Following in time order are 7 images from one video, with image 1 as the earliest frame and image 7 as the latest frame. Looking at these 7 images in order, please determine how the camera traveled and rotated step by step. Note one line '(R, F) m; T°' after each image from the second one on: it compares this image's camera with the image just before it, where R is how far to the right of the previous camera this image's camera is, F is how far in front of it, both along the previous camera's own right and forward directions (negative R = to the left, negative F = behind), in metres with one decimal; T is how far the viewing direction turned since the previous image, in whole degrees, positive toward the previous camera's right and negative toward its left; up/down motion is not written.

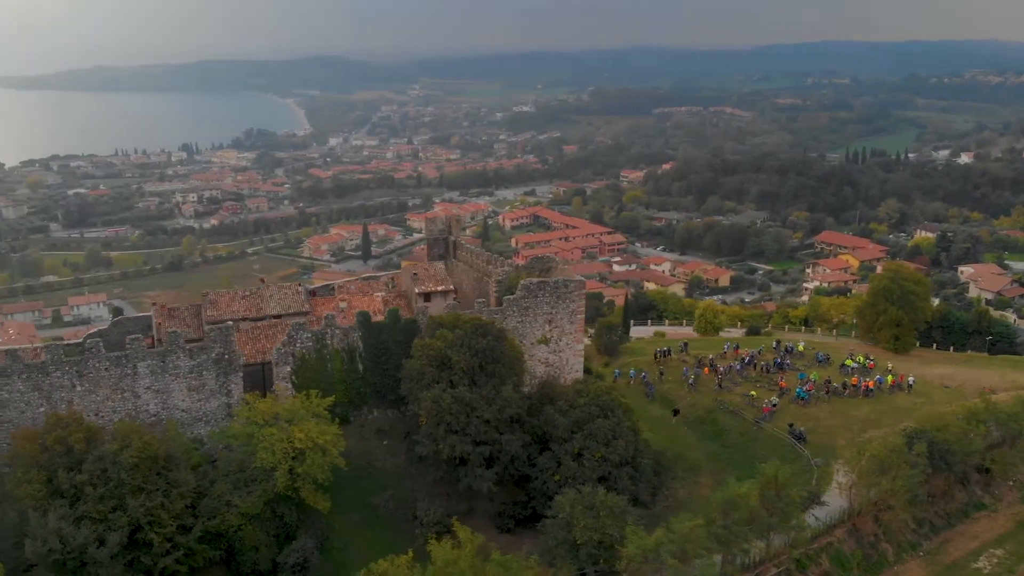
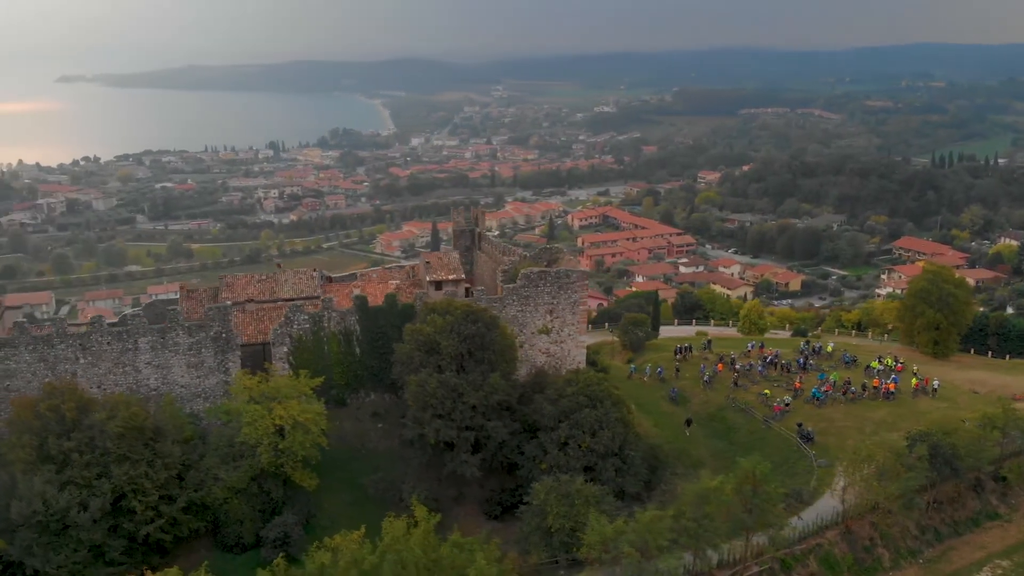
(+2.2, 0.0) m; -5°
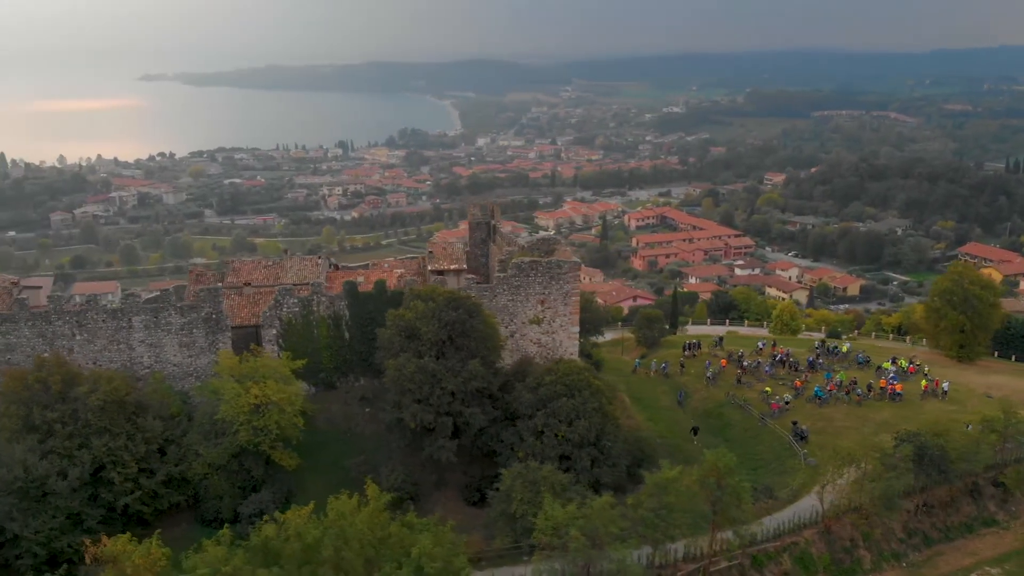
(+2.1, 0.0) m; -4°
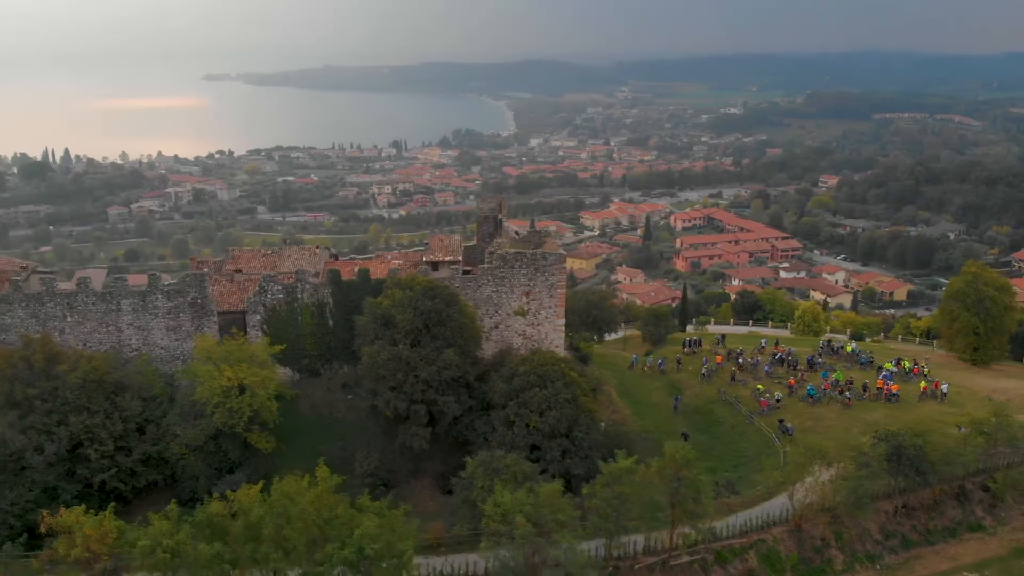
(+2.0, 0.0) m; -4°
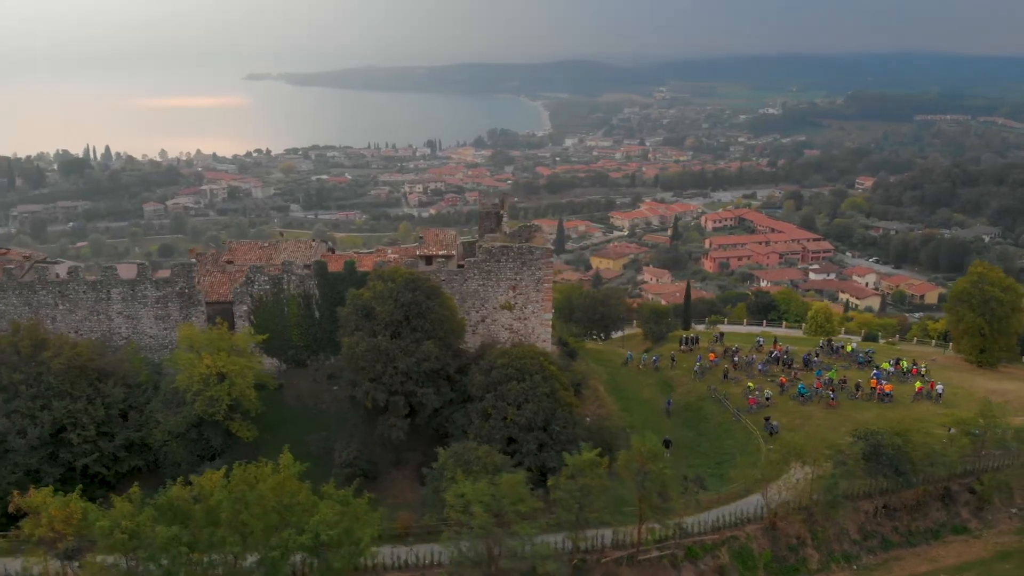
(+1.4, 0.0) m; -2°
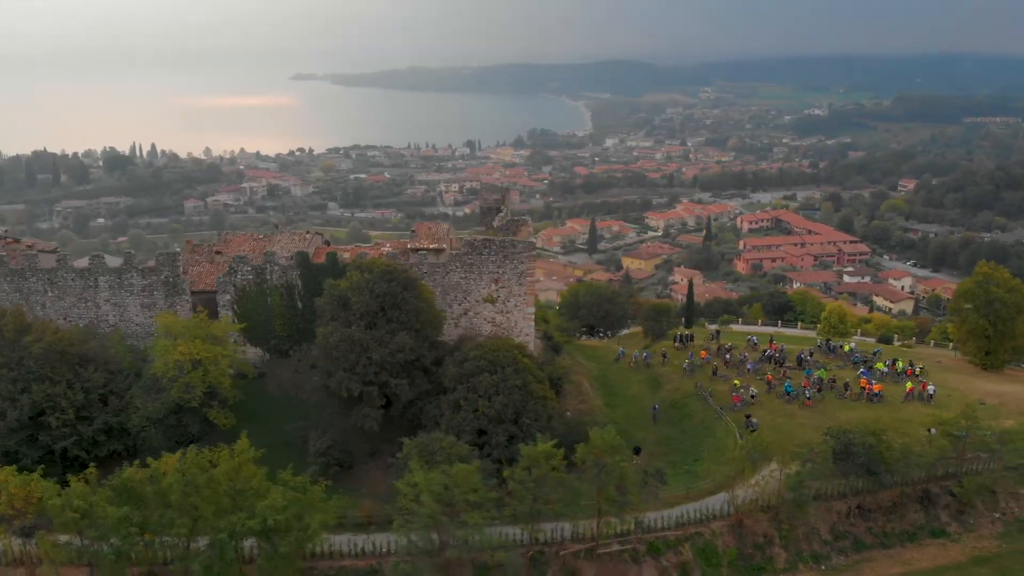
(+1.7, +0.1) m; -3°
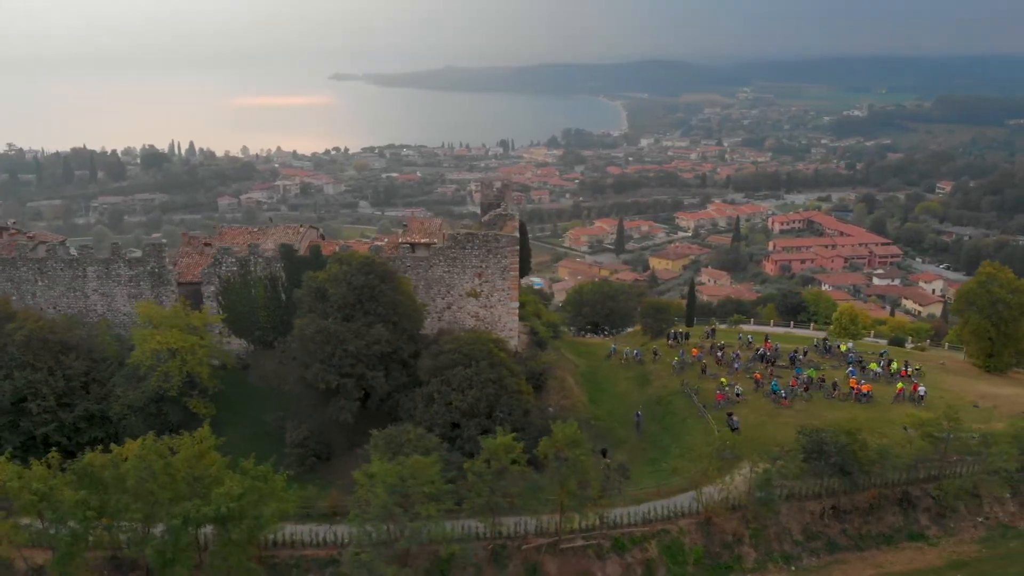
(+1.5, +0.1) m; -3°
